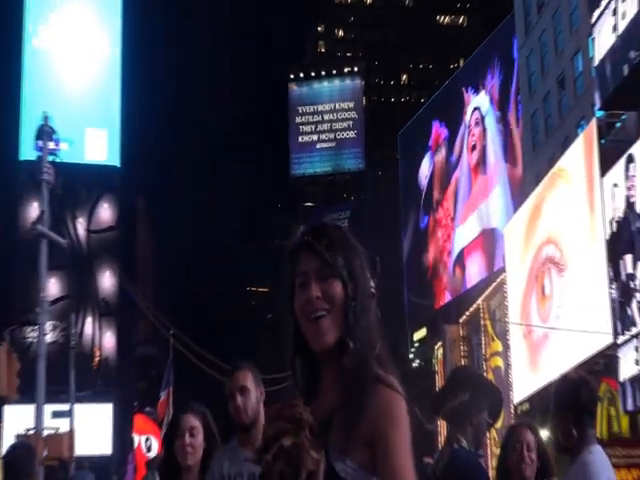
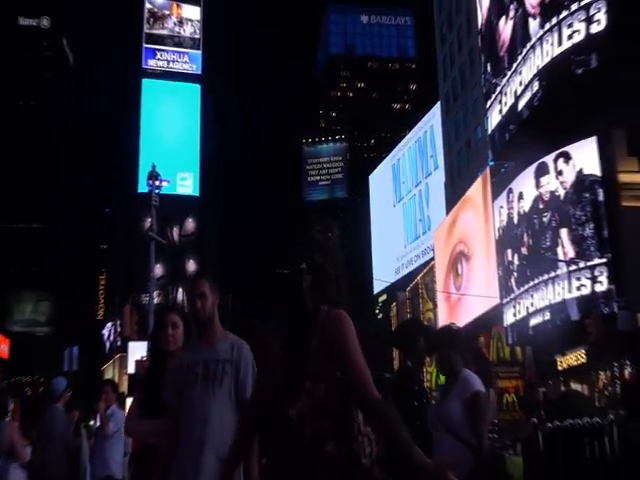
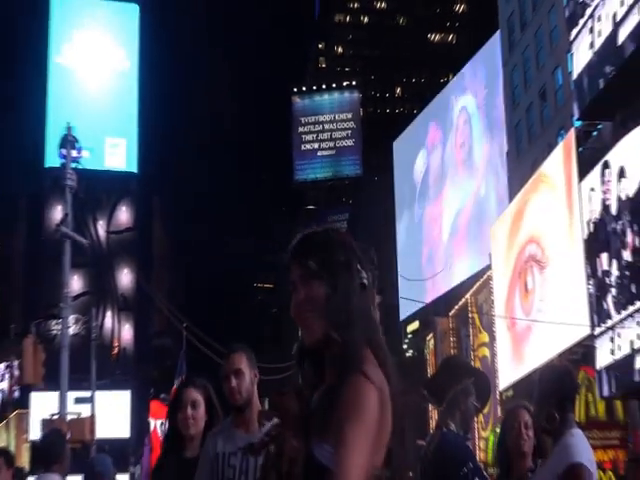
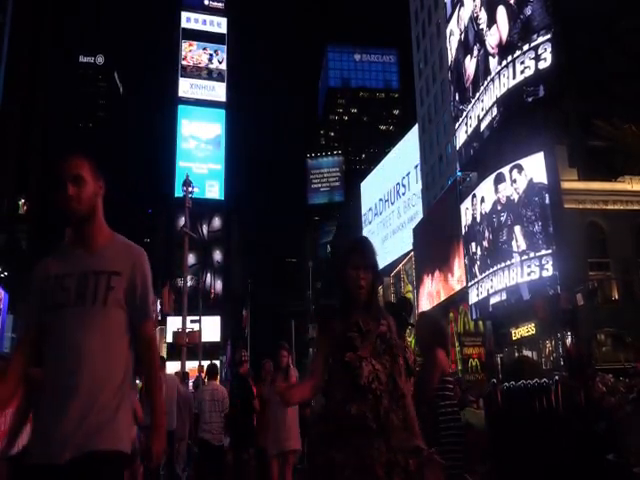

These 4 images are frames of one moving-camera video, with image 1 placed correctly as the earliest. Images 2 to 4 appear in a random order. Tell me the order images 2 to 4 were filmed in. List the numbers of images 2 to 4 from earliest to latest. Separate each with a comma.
3, 2, 4
